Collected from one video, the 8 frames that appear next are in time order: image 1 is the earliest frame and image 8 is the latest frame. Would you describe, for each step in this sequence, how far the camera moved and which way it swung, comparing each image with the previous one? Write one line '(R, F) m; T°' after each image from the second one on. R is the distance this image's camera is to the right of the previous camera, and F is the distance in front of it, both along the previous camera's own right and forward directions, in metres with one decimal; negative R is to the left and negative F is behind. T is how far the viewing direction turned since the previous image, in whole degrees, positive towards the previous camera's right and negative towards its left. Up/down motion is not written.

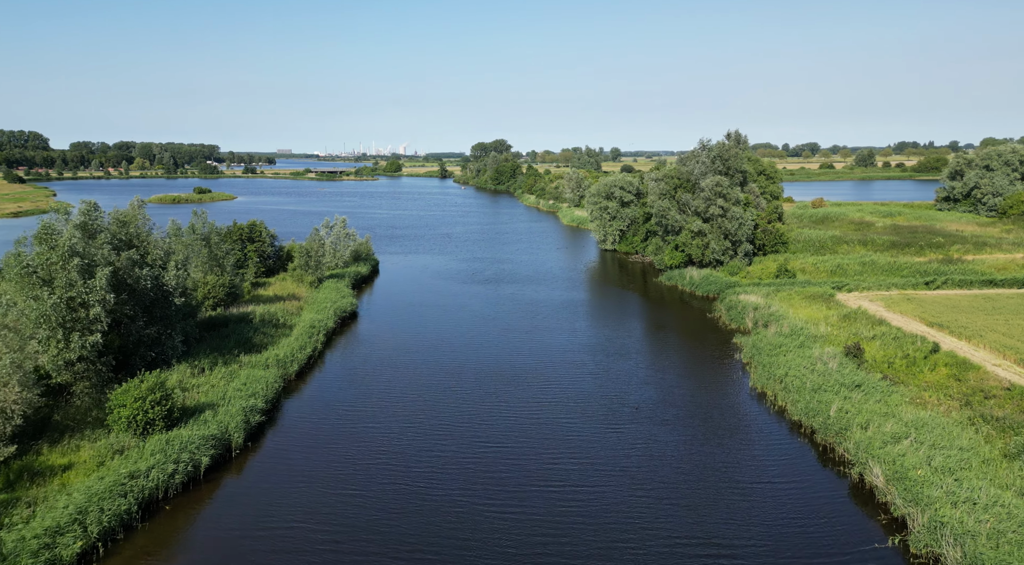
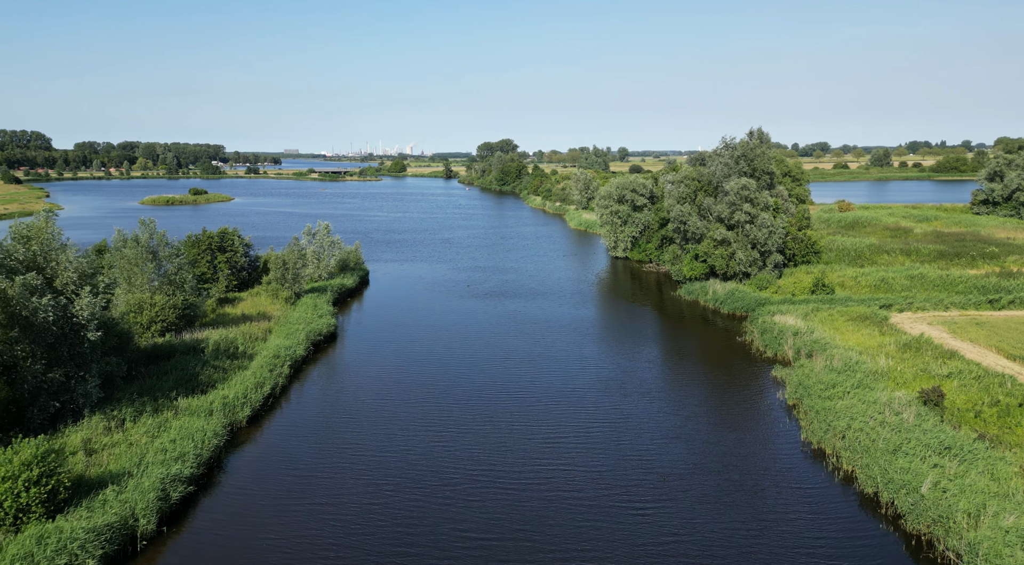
(+0.3, +6.3) m; 0°
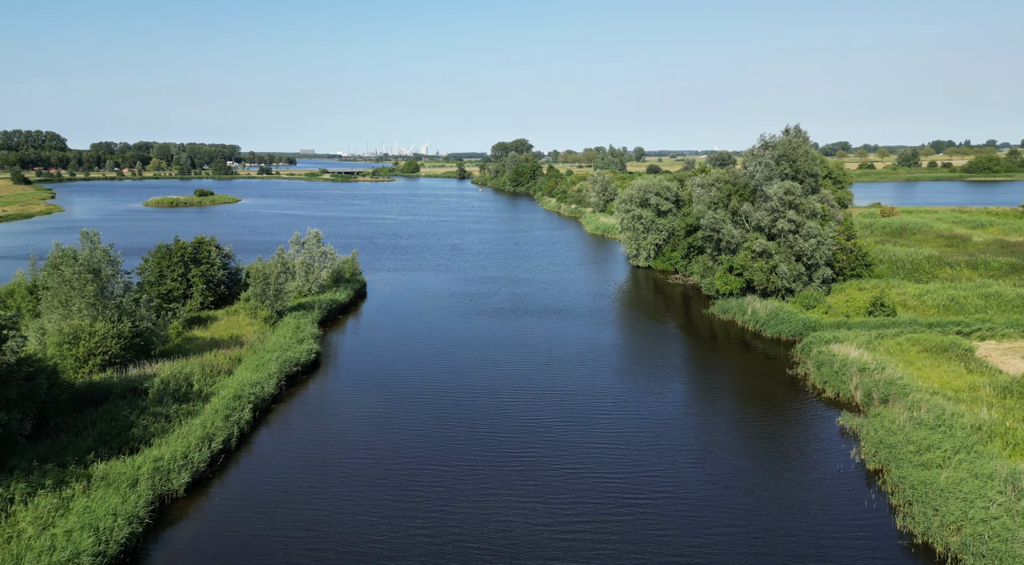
(+0.2, +6.2) m; -1°
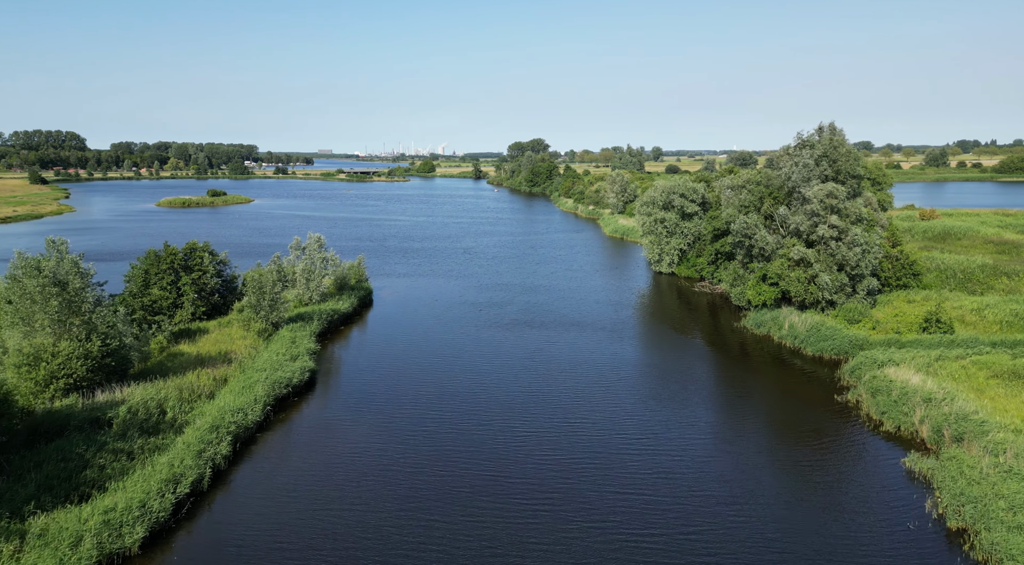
(+0.1, +3.7) m; -1°
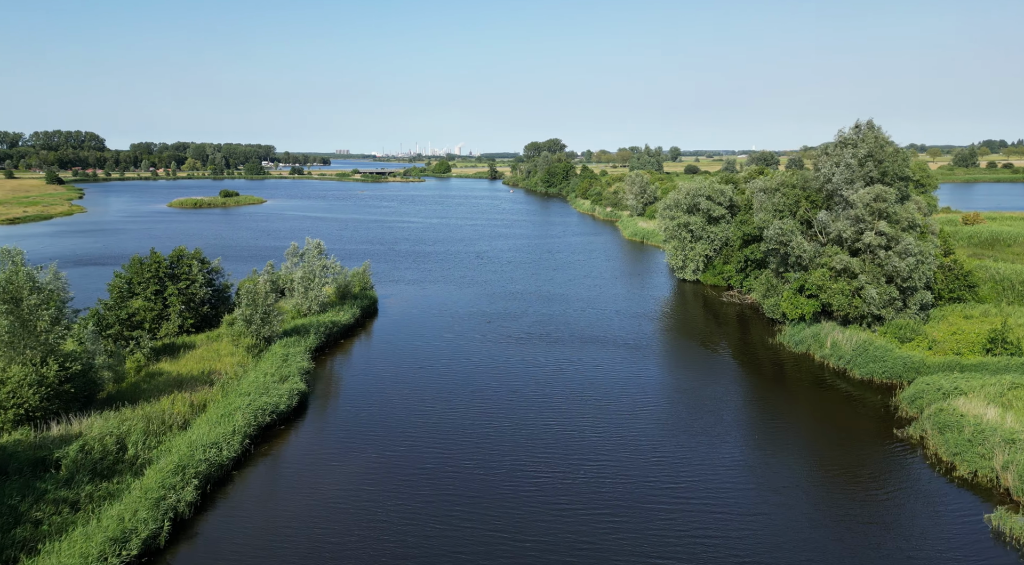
(+0.1, +3.7) m; -1°
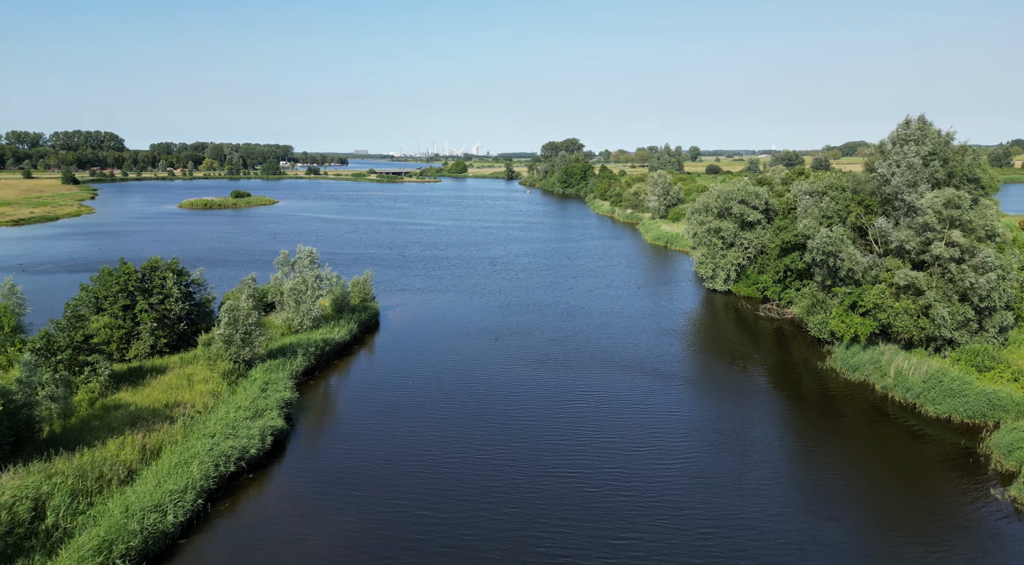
(+0.2, +4.8) m; -1°
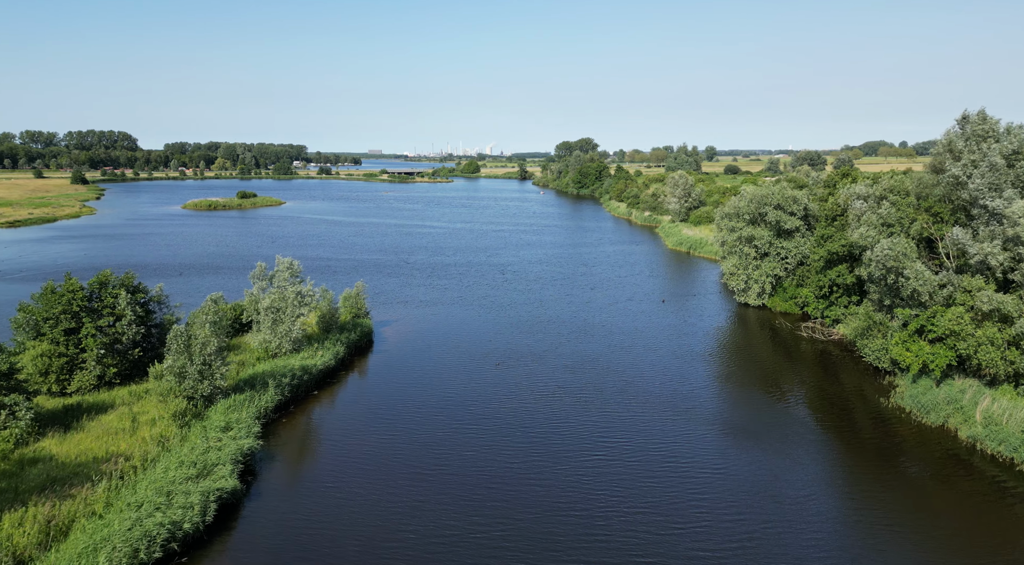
(+0.2, +5.4) m; -1°
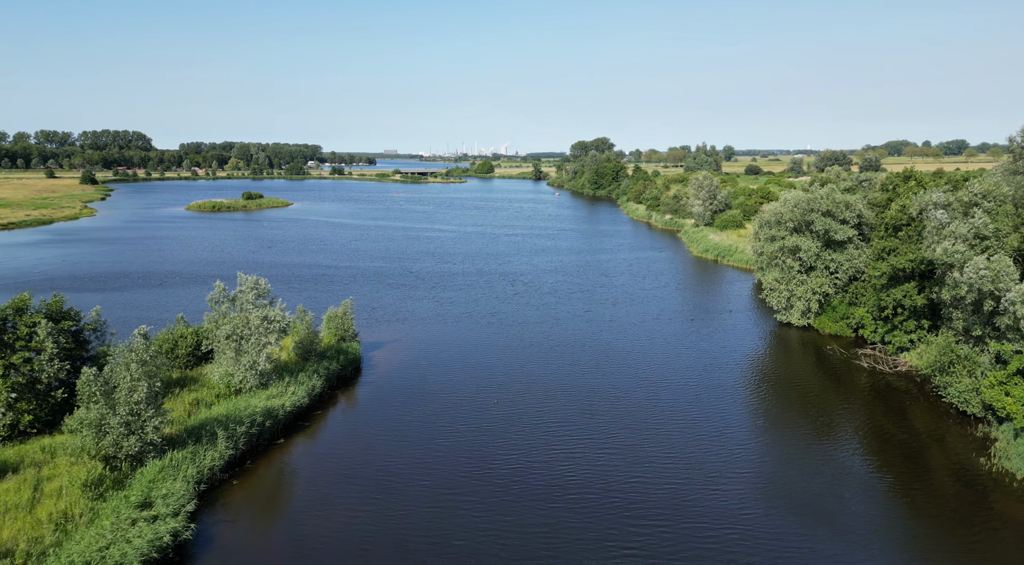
(+0.2, +6.0) m; -1°
